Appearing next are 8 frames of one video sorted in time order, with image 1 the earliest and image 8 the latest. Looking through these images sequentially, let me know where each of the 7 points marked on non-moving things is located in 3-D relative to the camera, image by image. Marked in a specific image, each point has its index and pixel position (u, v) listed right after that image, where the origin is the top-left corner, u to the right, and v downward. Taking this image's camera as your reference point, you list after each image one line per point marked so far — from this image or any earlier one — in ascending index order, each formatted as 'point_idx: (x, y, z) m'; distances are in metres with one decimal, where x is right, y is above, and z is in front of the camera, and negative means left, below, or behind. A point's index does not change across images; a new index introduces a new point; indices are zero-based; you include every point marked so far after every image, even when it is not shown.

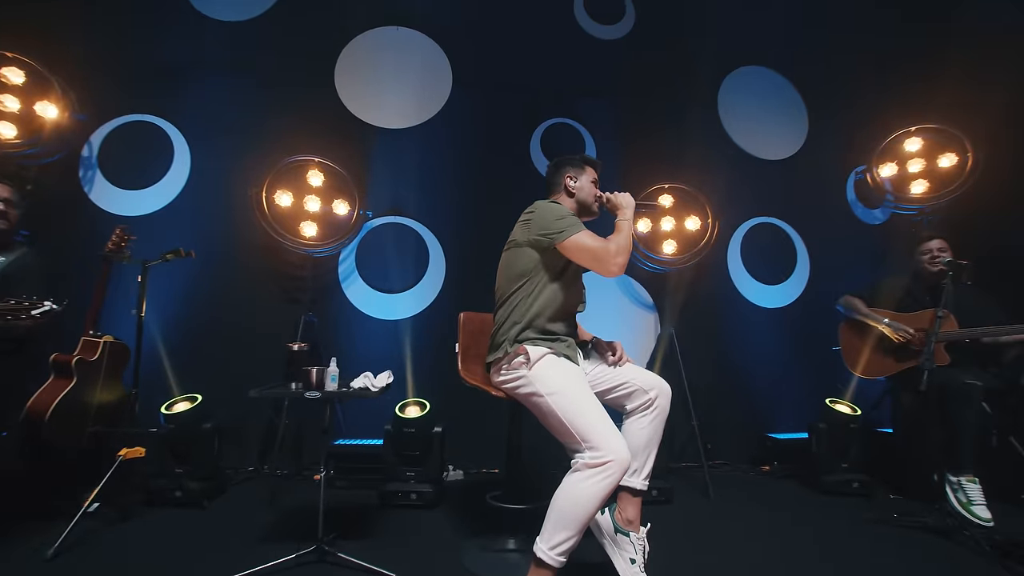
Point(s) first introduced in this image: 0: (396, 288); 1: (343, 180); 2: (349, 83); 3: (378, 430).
0: (-0.8, 0.0, +3.0) m
1: (-1.2, +0.7, +2.9) m
2: (-1.1, +1.4, +3.1) m
3: (-0.9, -0.9, +2.8) m
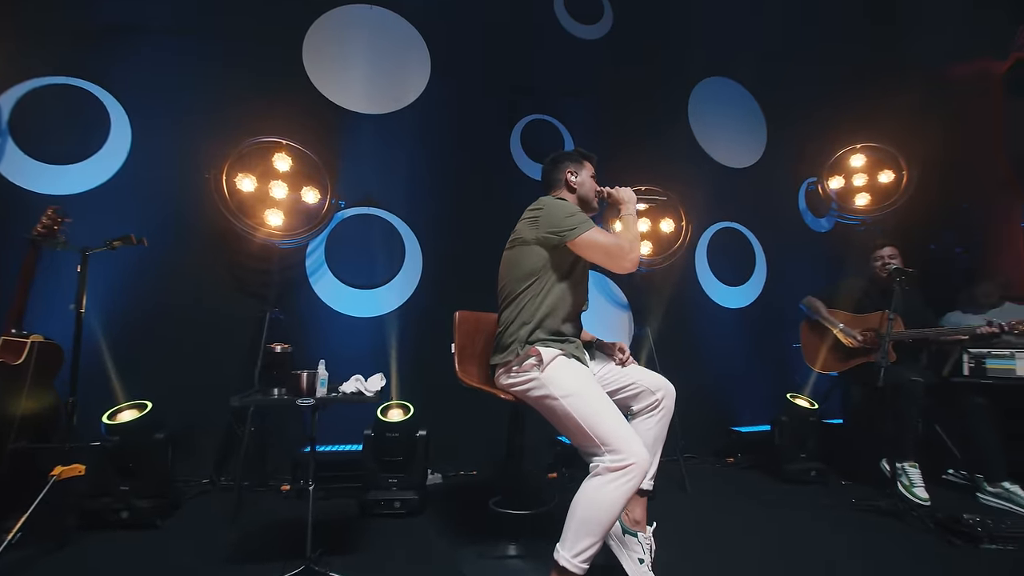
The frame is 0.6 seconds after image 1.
0: (-0.9, 0.0, +2.8) m
1: (-1.3, +0.8, +2.7) m
2: (-1.2, +1.5, +2.9) m
3: (-1.0, -0.9, +2.7) m
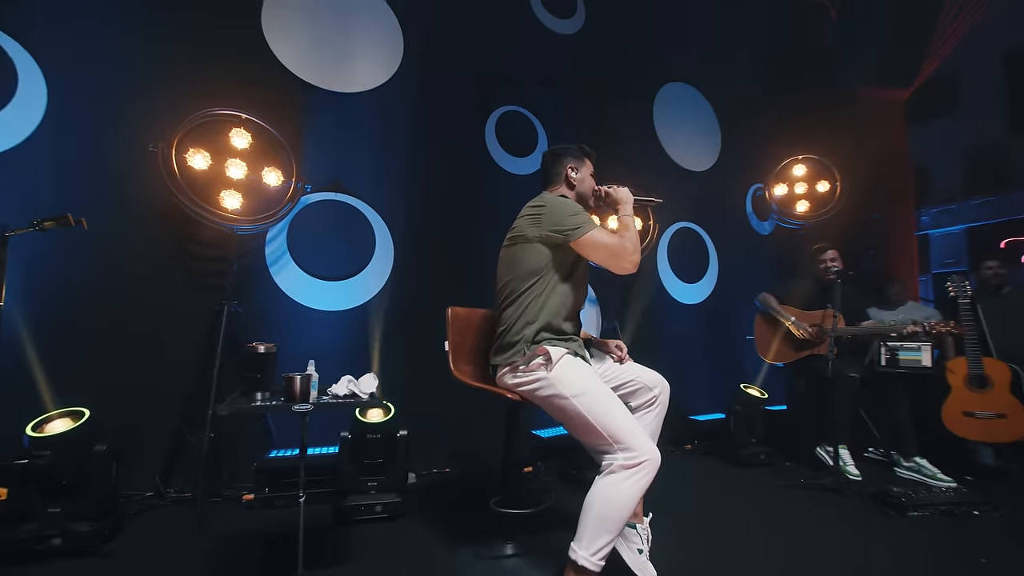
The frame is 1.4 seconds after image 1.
0: (-1.1, +0.1, +2.6) m
1: (-1.4, +0.8, +2.5) m
2: (-1.4, +1.5, +2.6) m
3: (-1.1, -0.9, +2.5) m
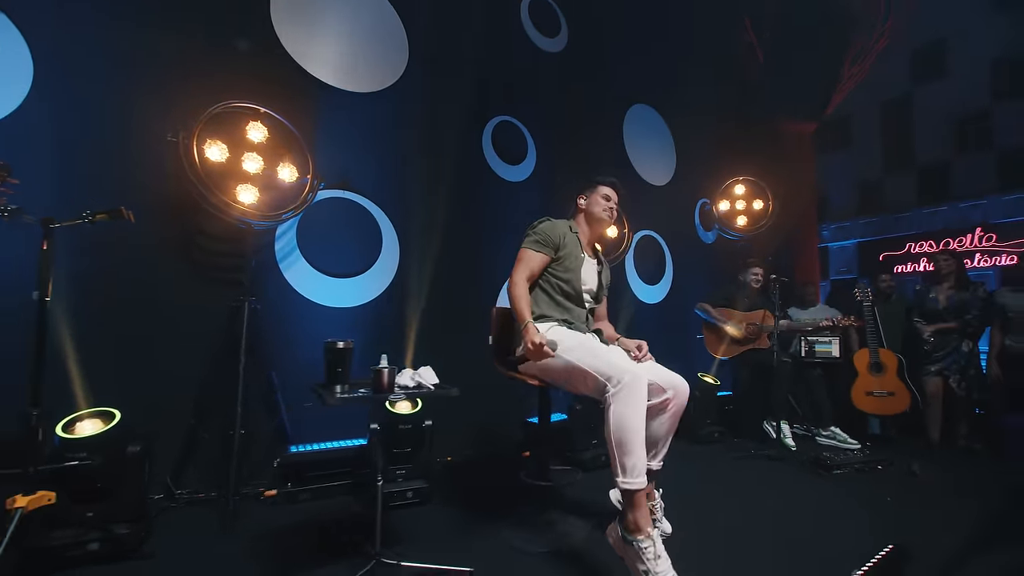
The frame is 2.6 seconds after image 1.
0: (-1.0, +0.1, +2.7) m
1: (-1.3, +0.8, +2.4) m
2: (-1.3, +1.5, +2.6) m
3: (-1.1, -0.9, +2.5) m
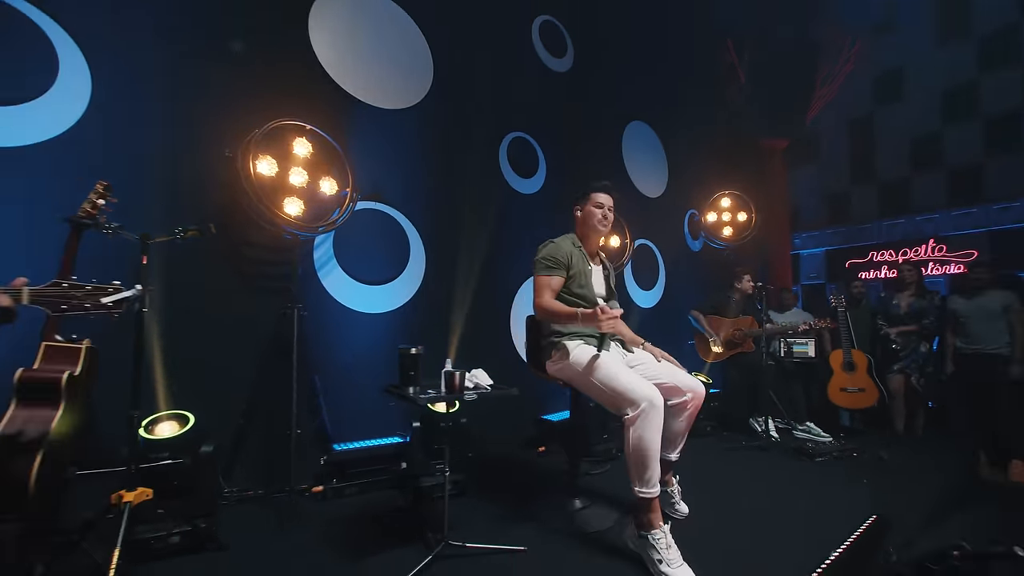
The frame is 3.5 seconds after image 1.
0: (-0.9, +0.1, +2.8) m
1: (-1.1, +0.8, +2.6) m
2: (-1.1, +1.5, +2.7) m
3: (-0.9, -0.9, +2.7) m
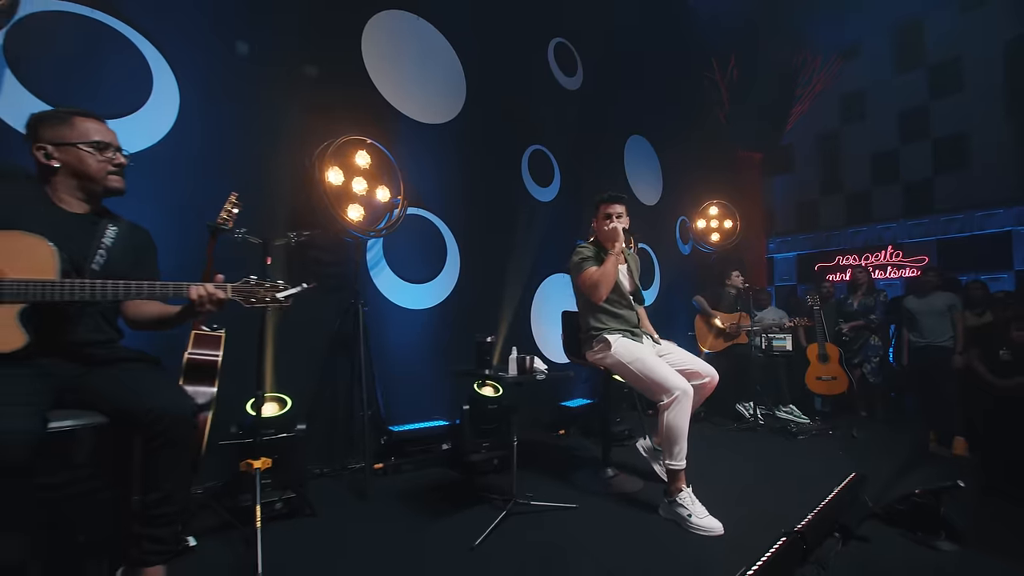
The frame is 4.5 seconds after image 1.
0: (-0.6, +0.1, +3.1) m
1: (-0.8, +0.8, +2.9) m
2: (-0.9, +1.5, +3.0) m
3: (-0.7, -0.9, +3.0) m
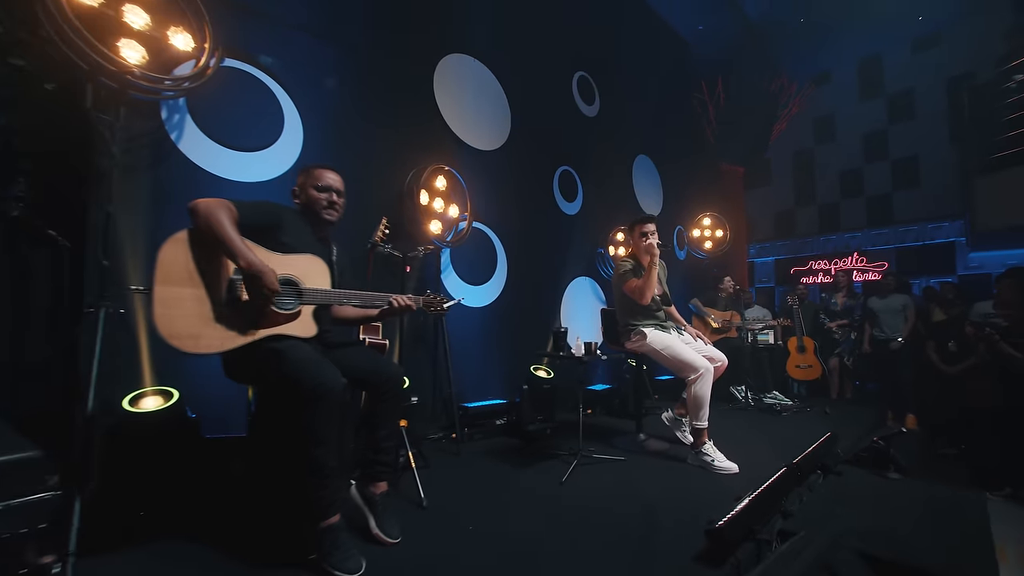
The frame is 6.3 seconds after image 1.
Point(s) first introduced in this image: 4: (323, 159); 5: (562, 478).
0: (-0.3, +0.1, +3.7) m
1: (-0.4, +0.8, +3.4) m
2: (-0.5, +1.5, +3.6) m
3: (-0.3, -0.9, +3.6) m
4: (-1.2, +0.9, +2.9) m
5: (+0.3, -1.1, +2.6) m
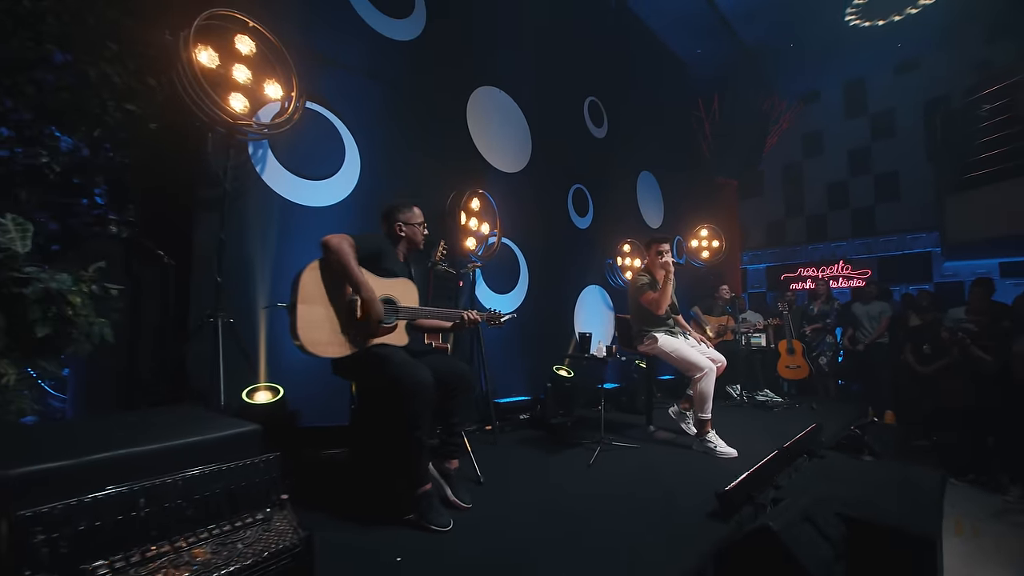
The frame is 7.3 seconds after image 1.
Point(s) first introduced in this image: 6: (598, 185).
0: (-0.1, 0.0, +4.1) m
1: (-0.2, +0.7, +3.9) m
2: (-0.3, +1.4, +4.0) m
3: (-0.1, -1.0, +4.0) m
4: (-1.0, +0.8, +3.3) m
5: (+0.5, -1.2, +3.0) m
6: (+1.1, +1.3, +5.4) m
